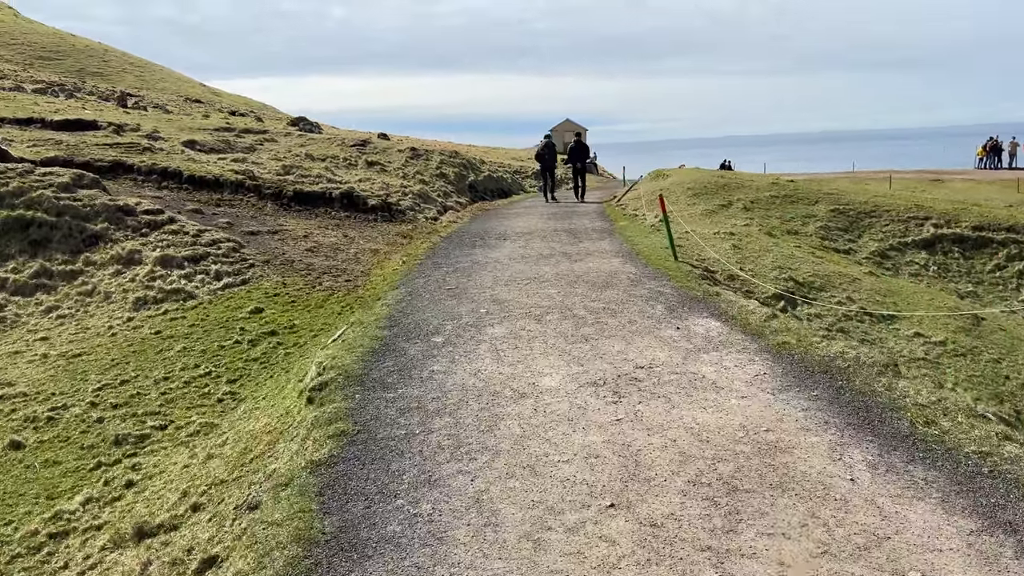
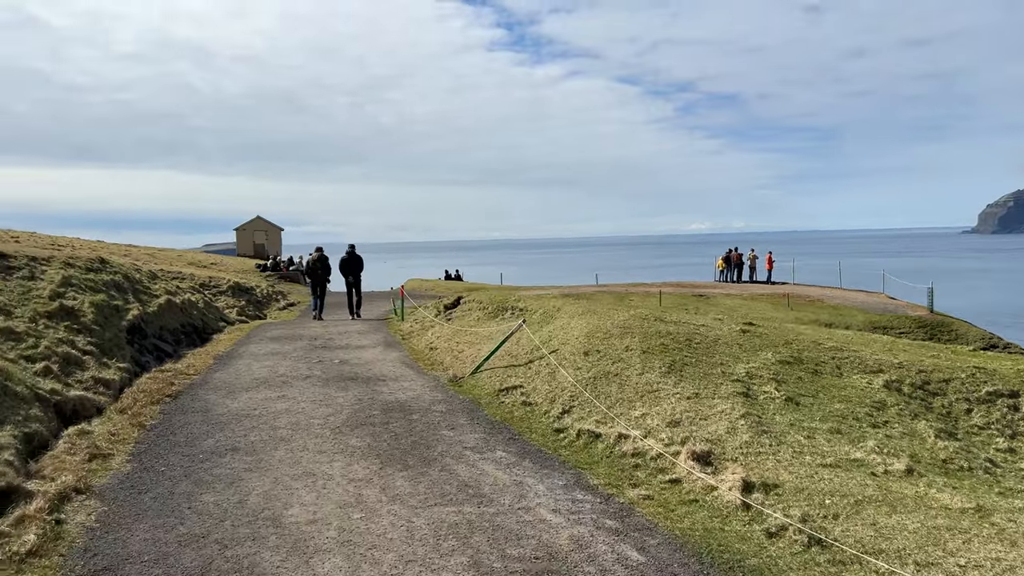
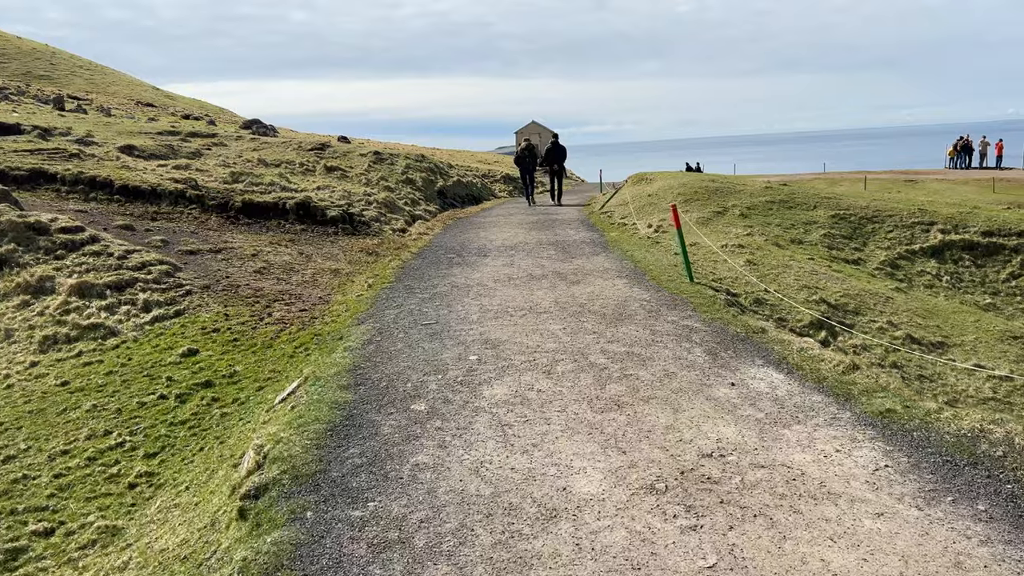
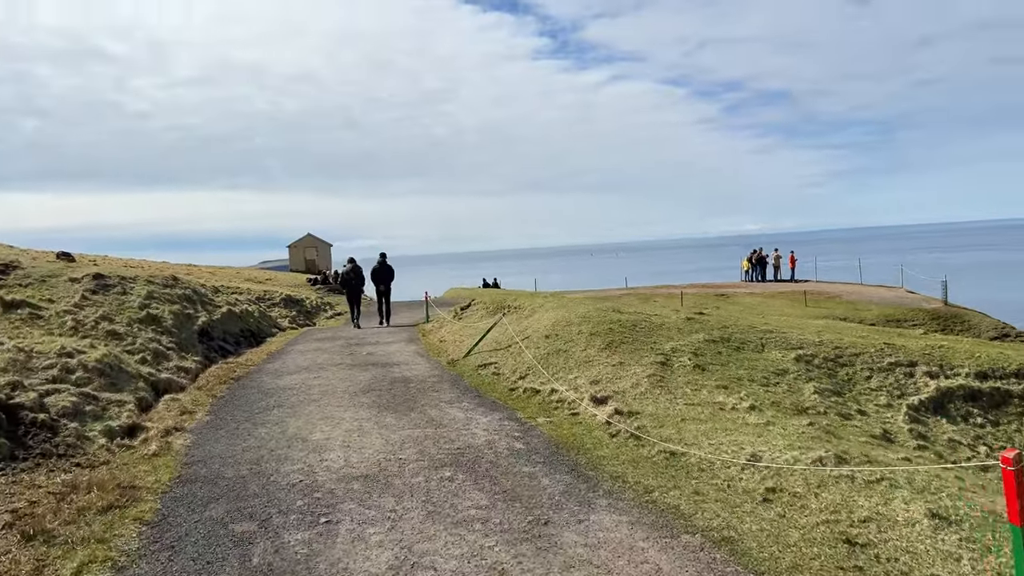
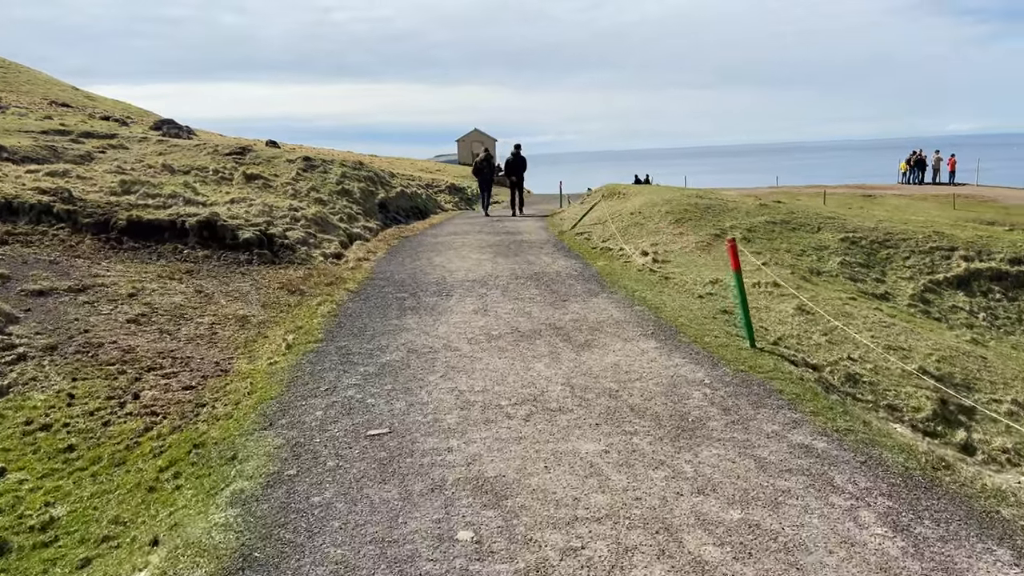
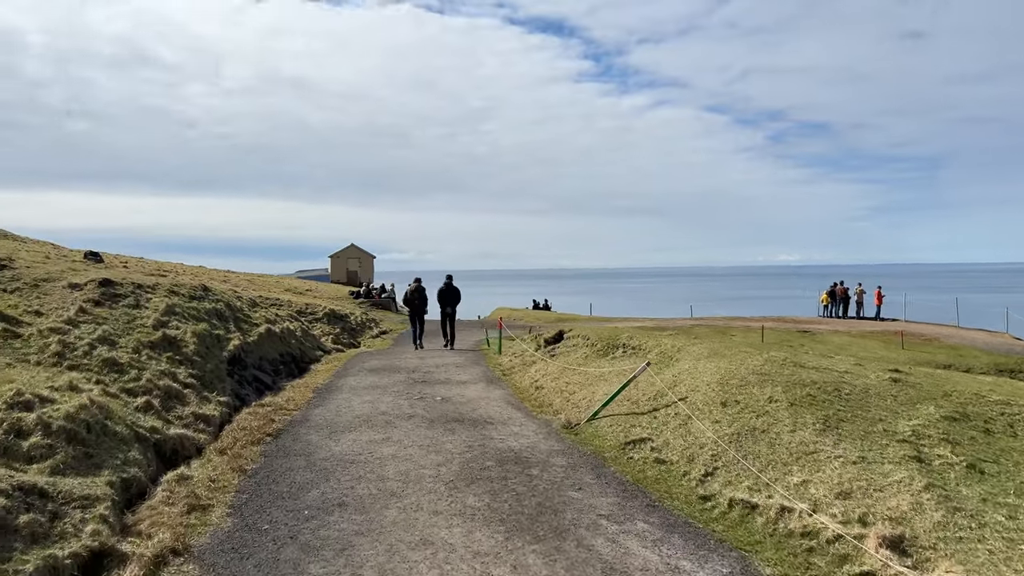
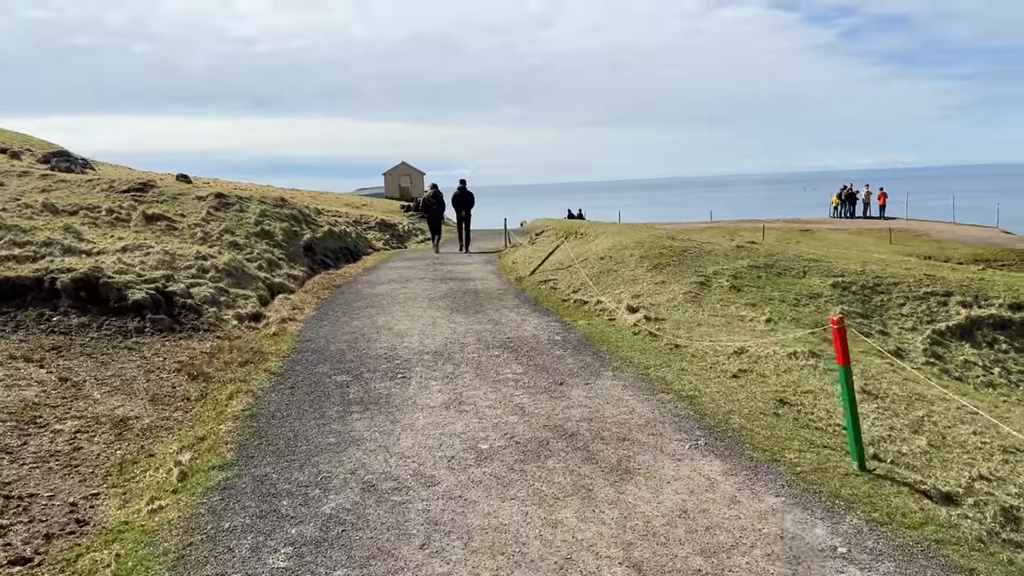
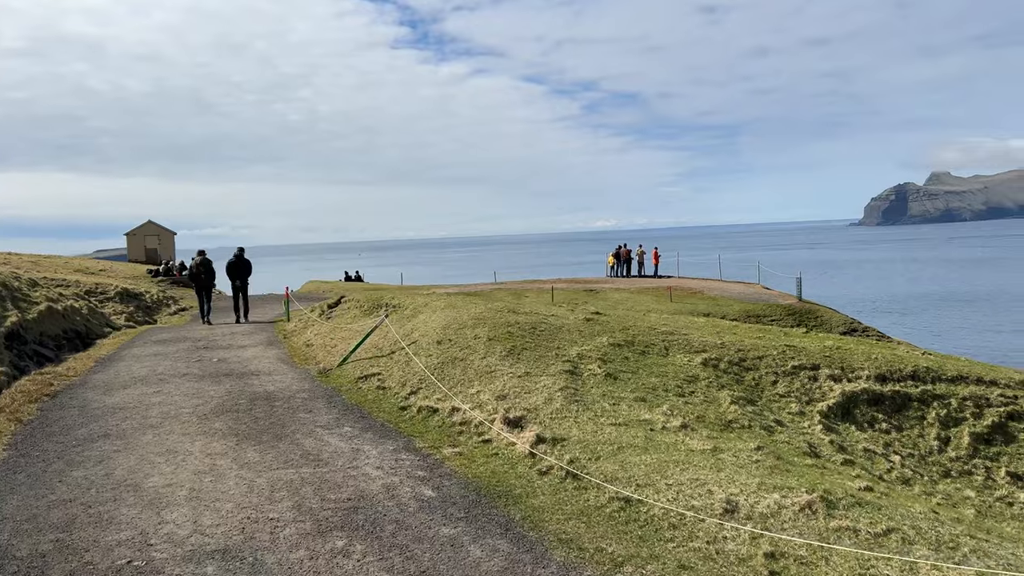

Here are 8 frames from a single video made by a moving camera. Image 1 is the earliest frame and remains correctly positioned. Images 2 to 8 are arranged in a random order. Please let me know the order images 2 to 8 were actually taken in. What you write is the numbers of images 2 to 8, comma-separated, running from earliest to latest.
3, 5, 7, 4, 8, 2, 6
